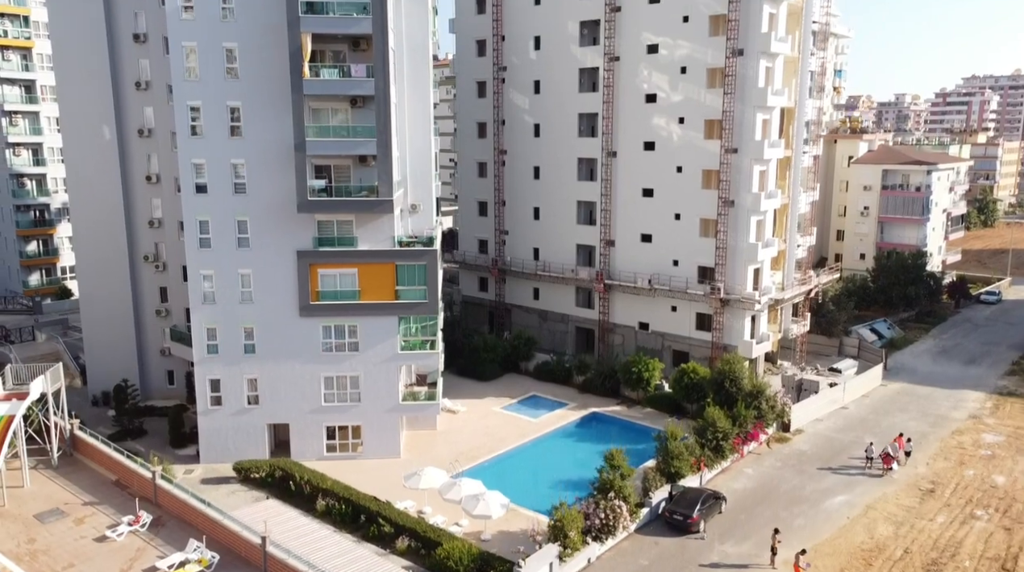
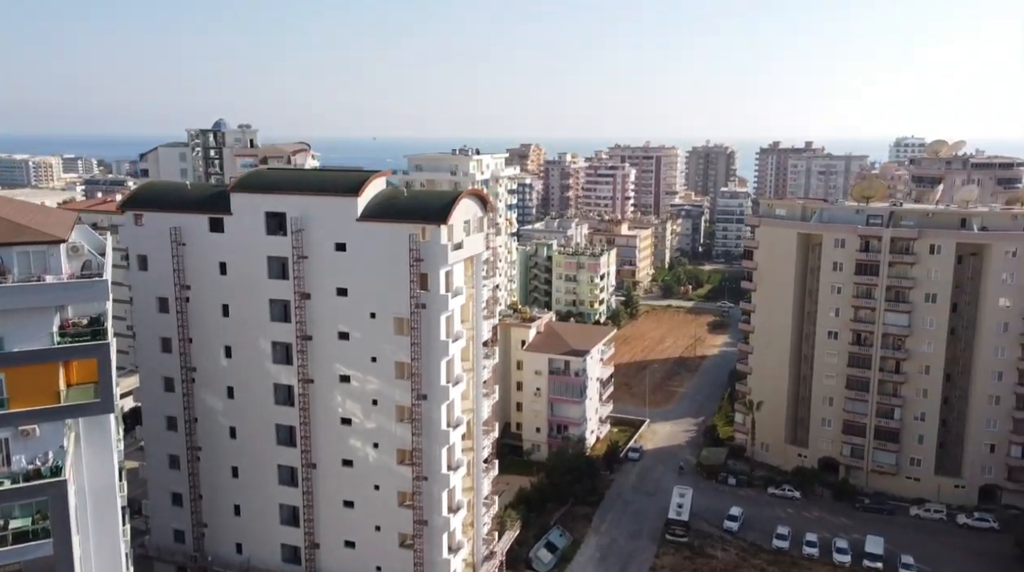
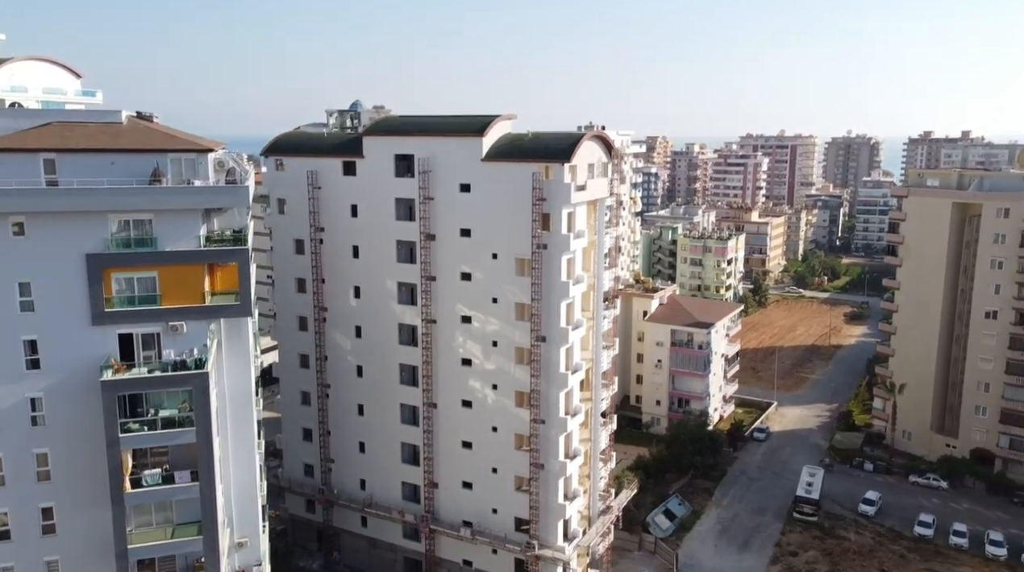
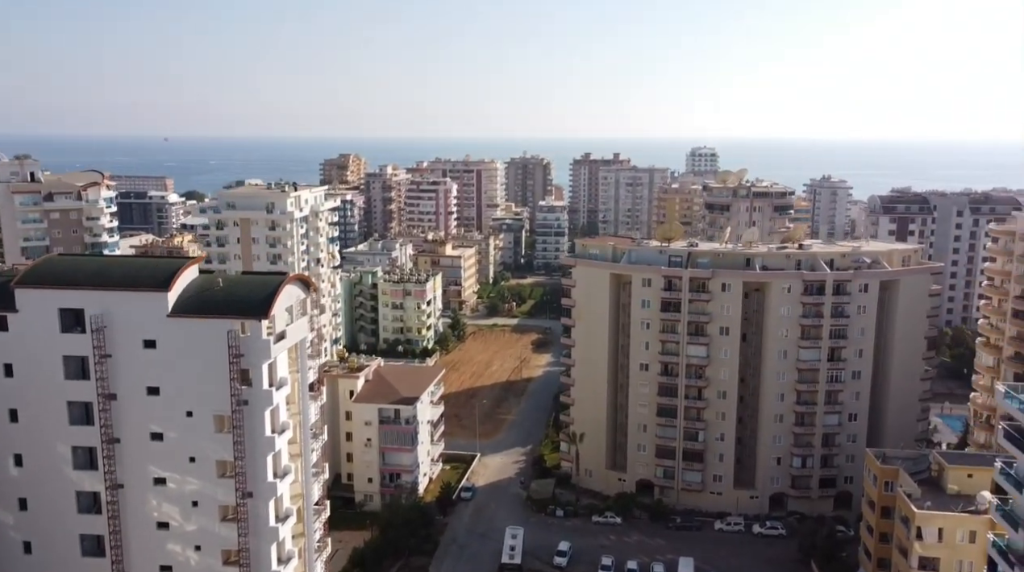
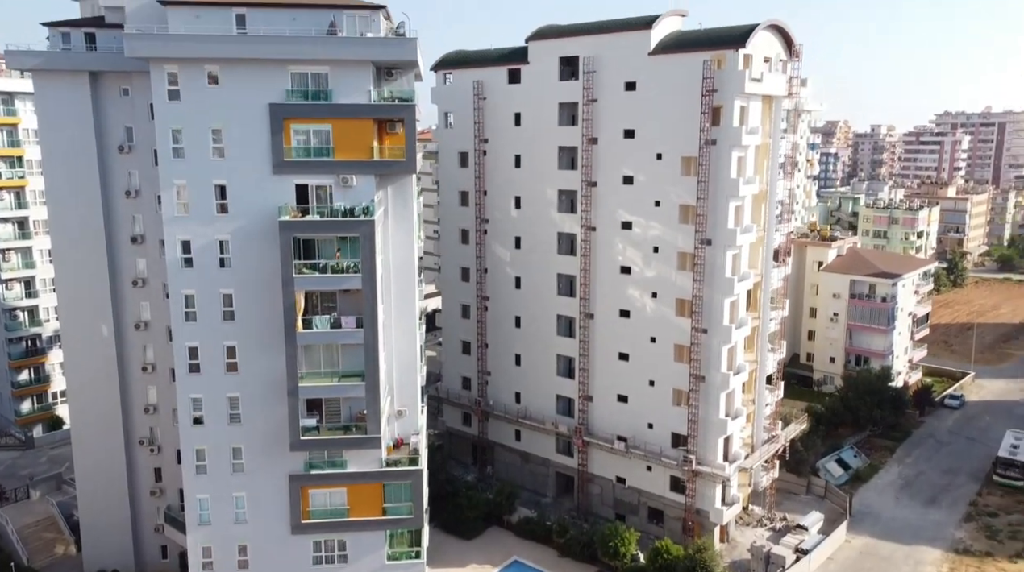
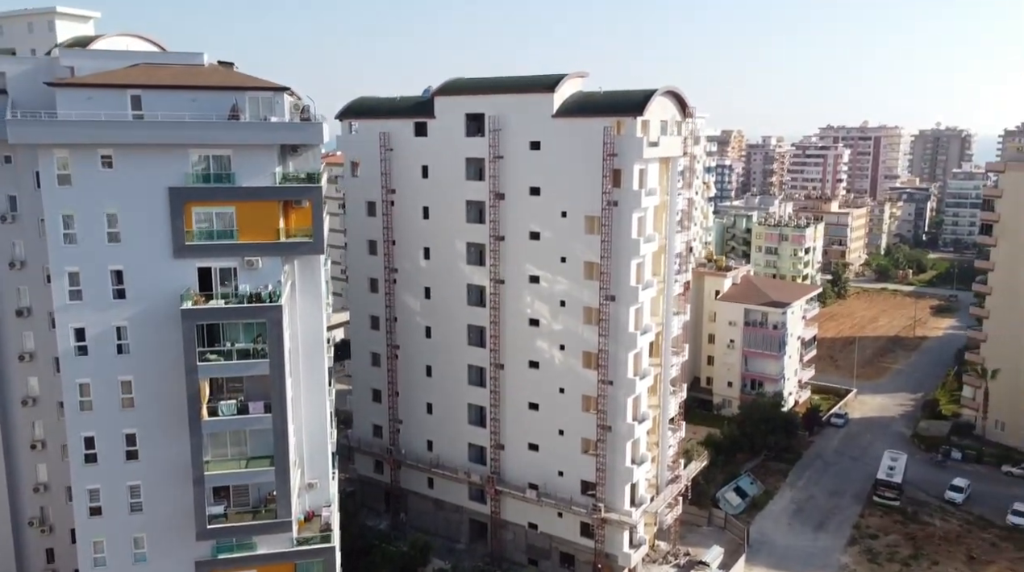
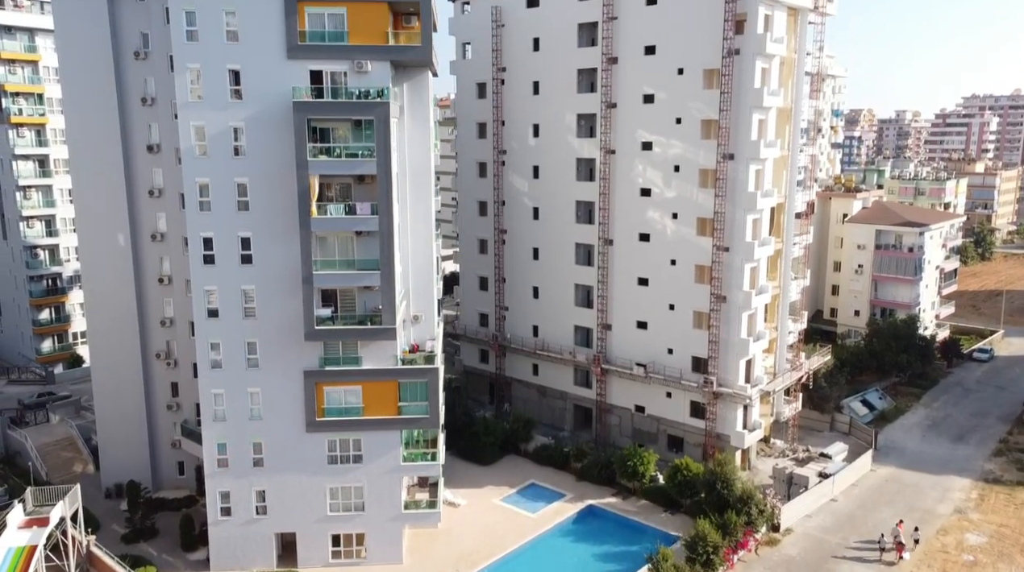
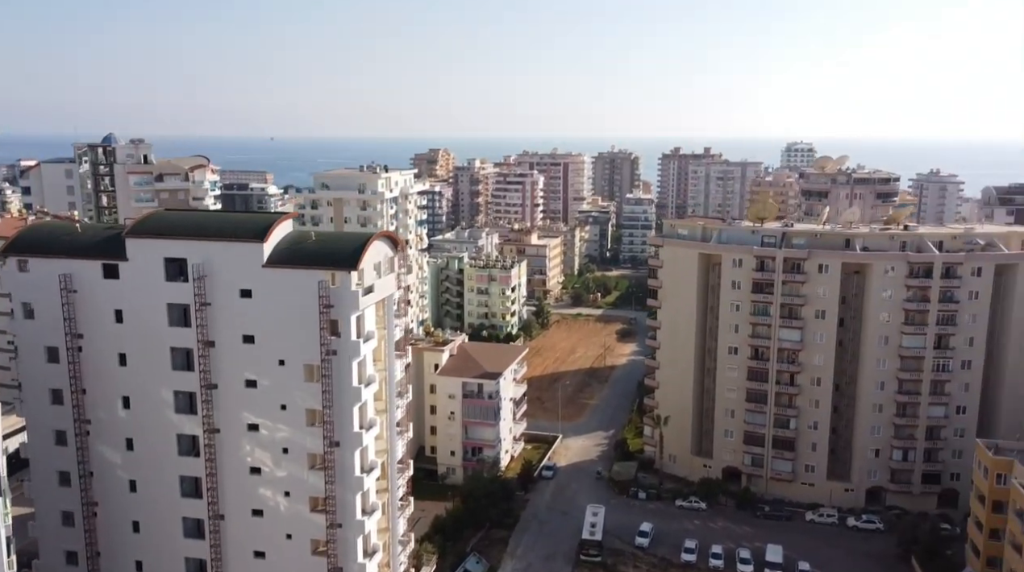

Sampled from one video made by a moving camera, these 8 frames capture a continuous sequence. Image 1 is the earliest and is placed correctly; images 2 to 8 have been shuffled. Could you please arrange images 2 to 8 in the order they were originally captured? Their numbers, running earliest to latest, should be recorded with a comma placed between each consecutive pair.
7, 5, 6, 3, 2, 8, 4
